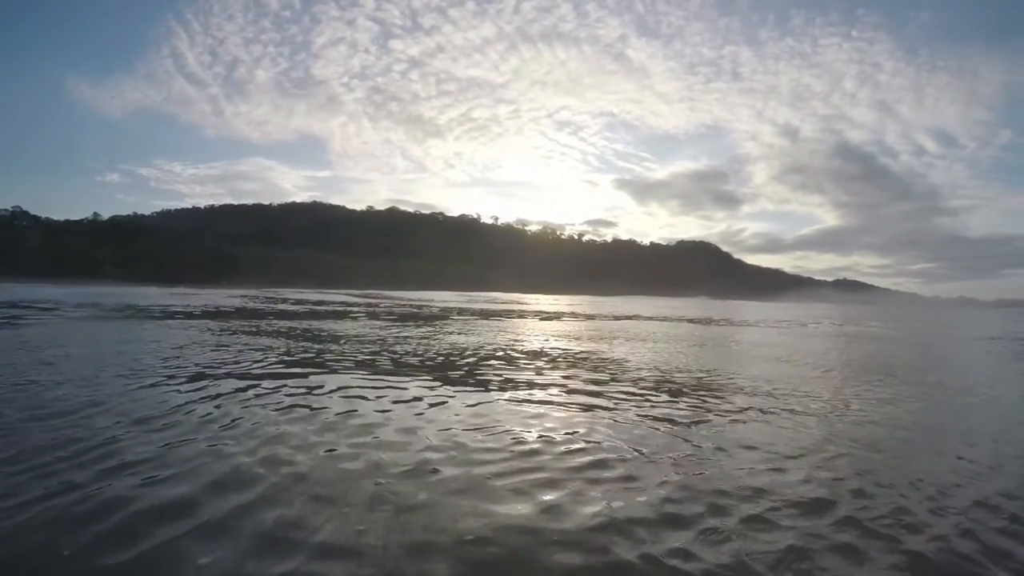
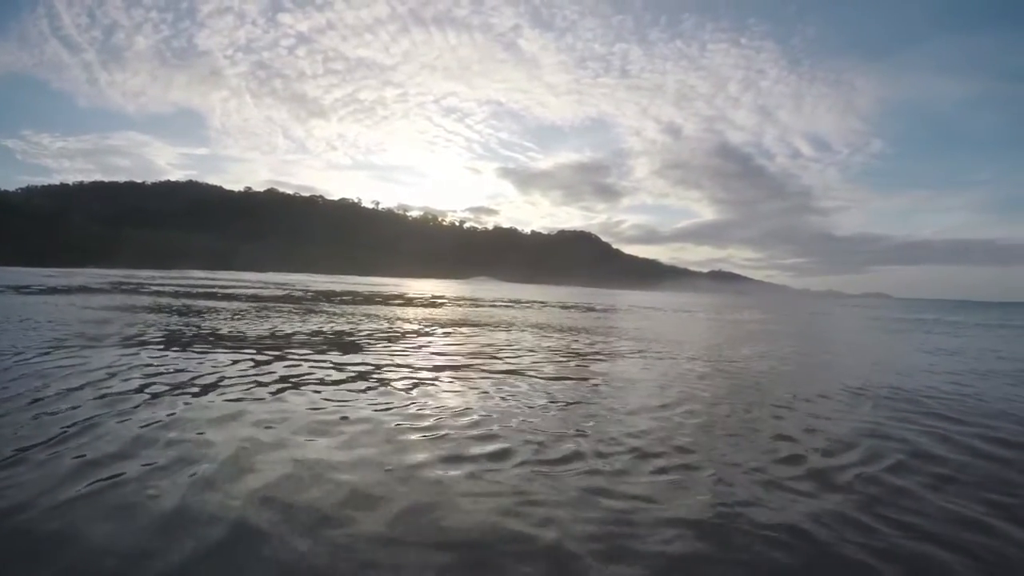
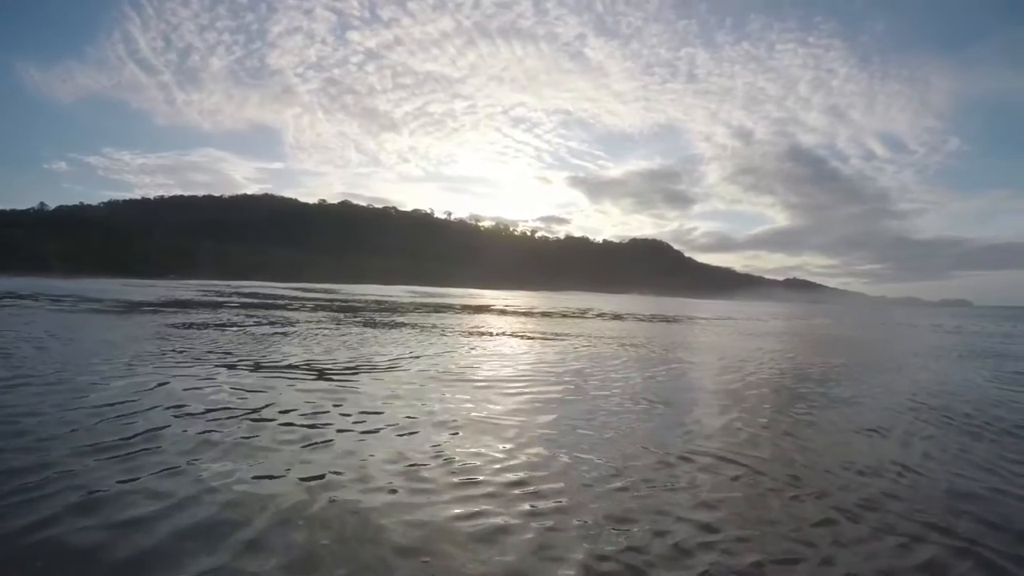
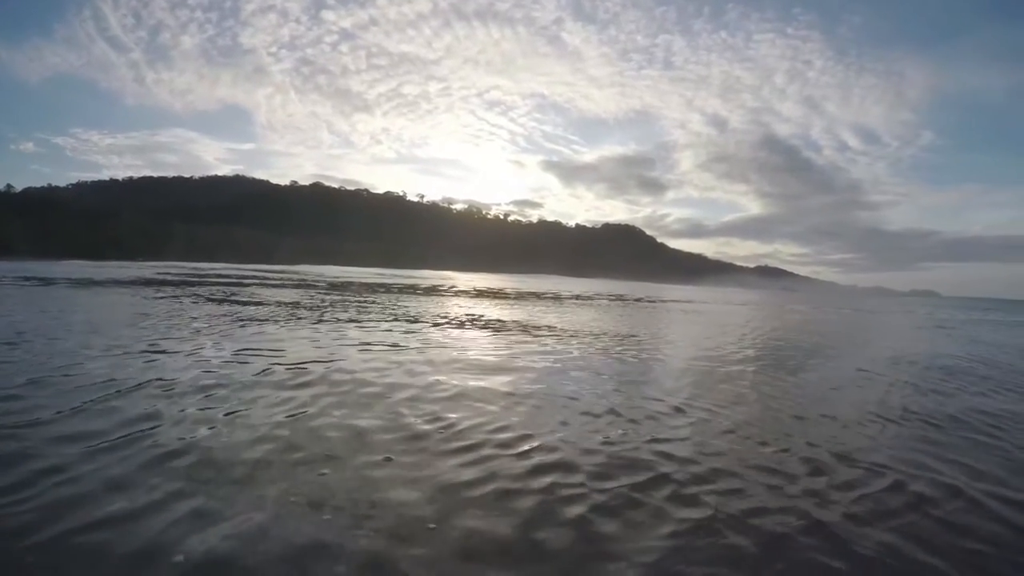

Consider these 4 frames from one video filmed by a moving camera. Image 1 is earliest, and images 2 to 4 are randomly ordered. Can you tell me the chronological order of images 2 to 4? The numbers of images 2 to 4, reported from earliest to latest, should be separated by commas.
3, 4, 2
